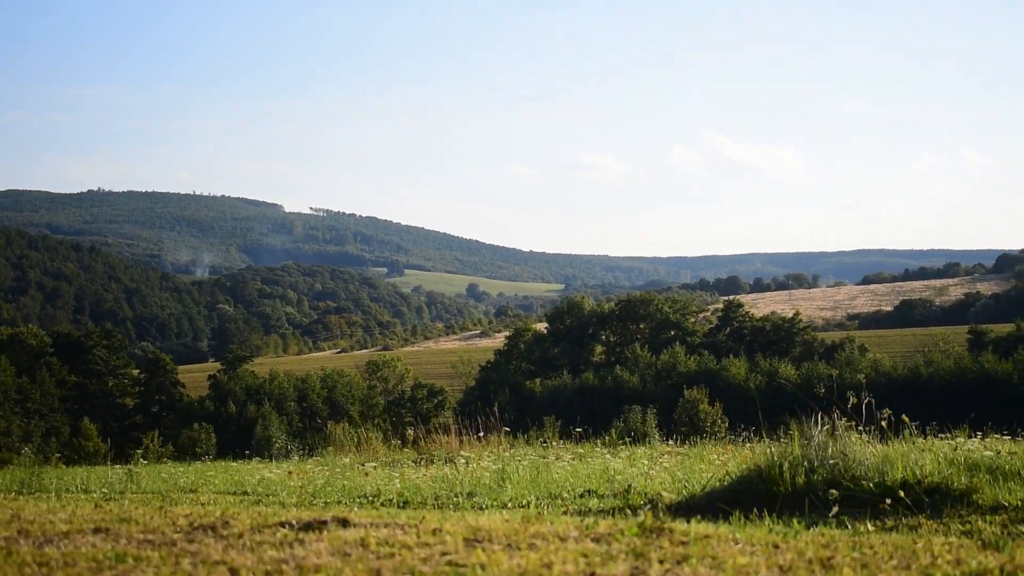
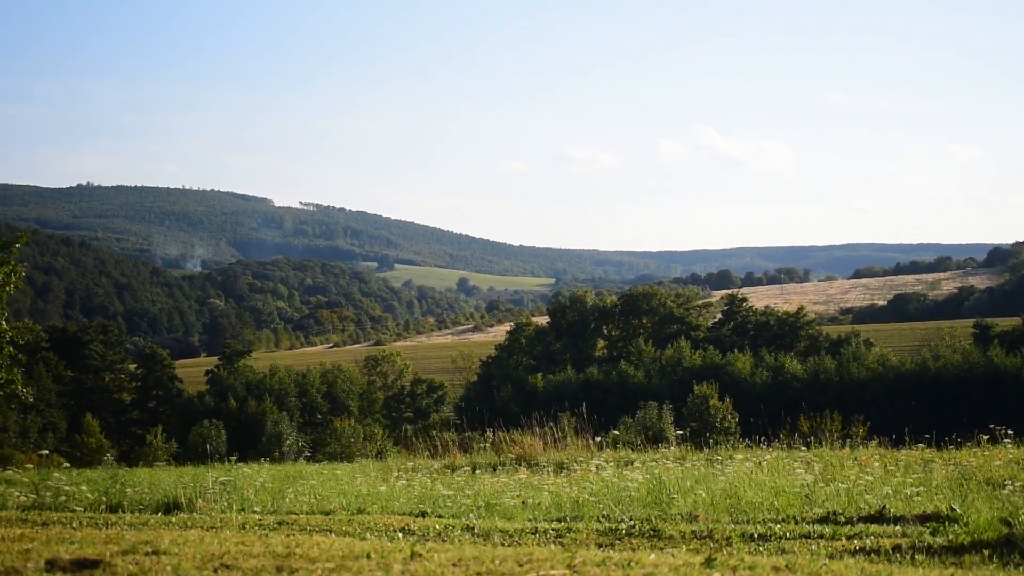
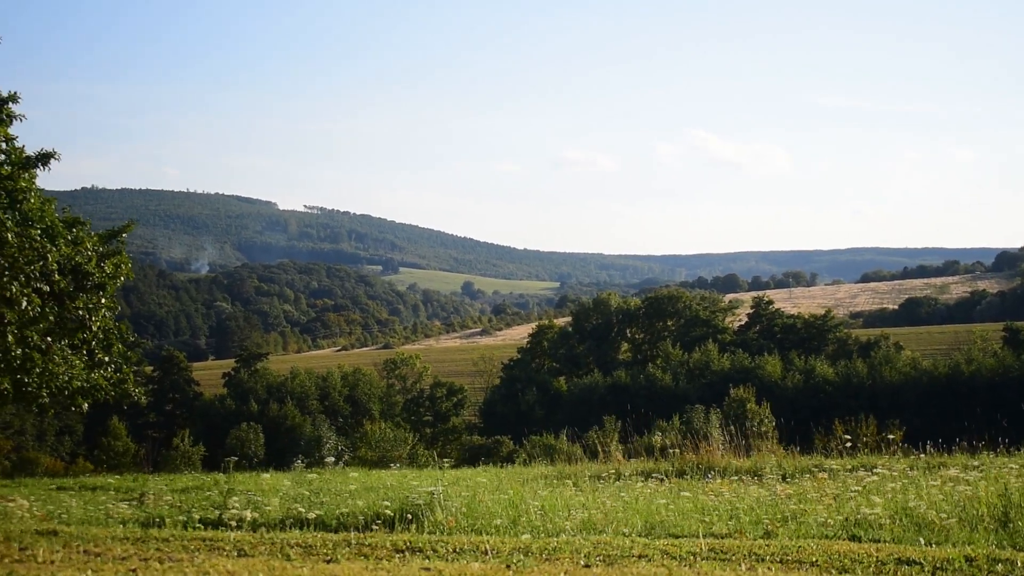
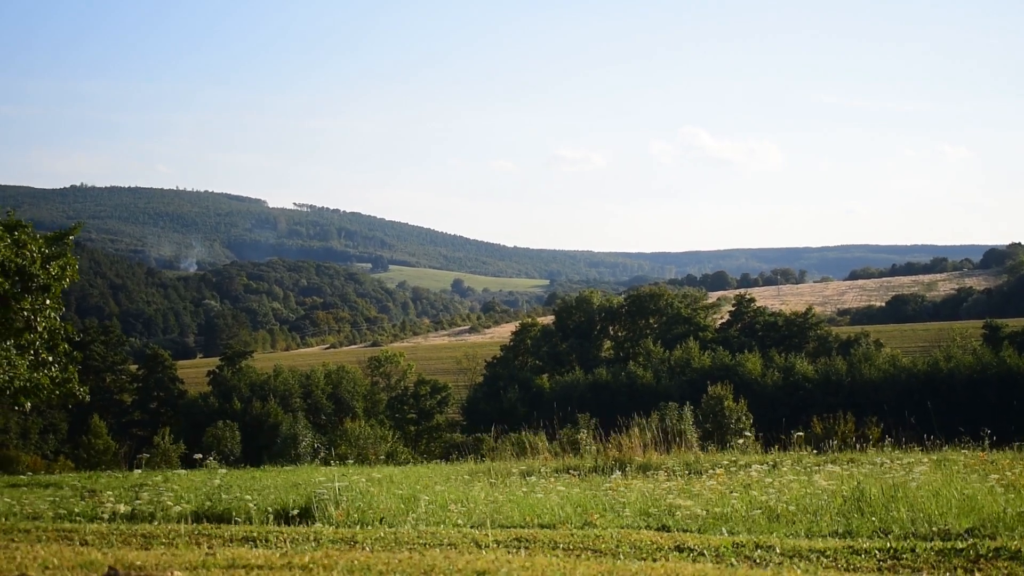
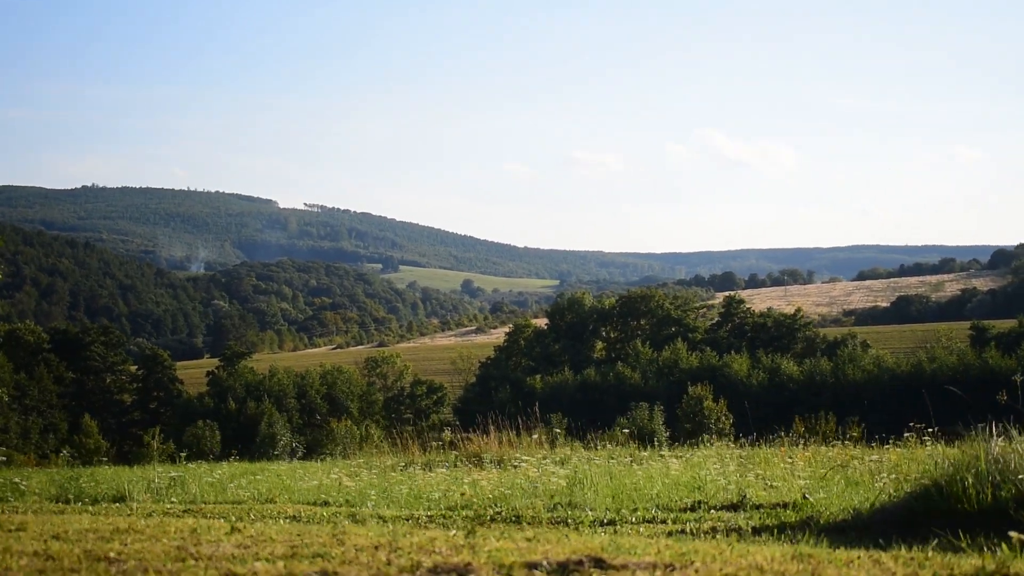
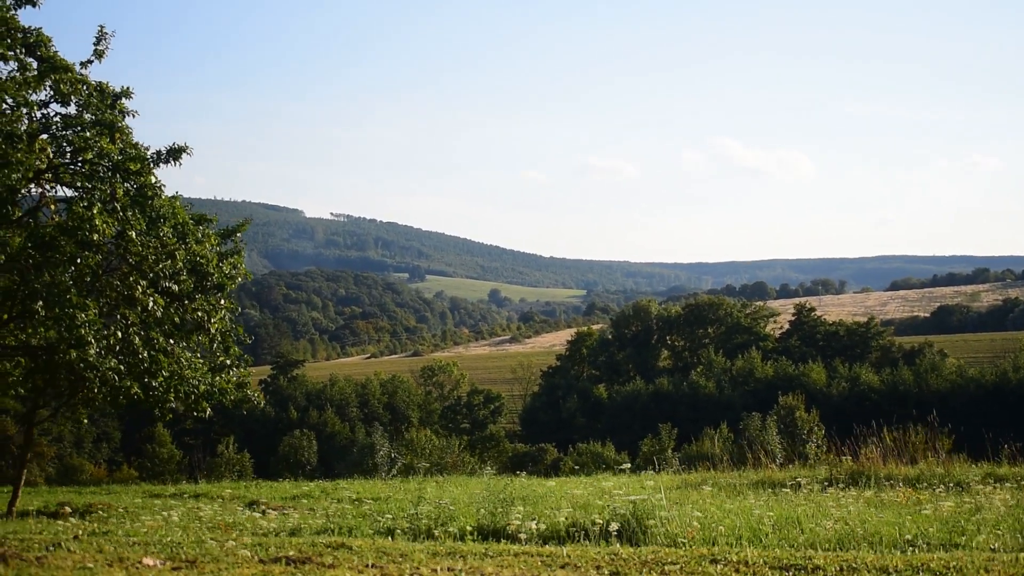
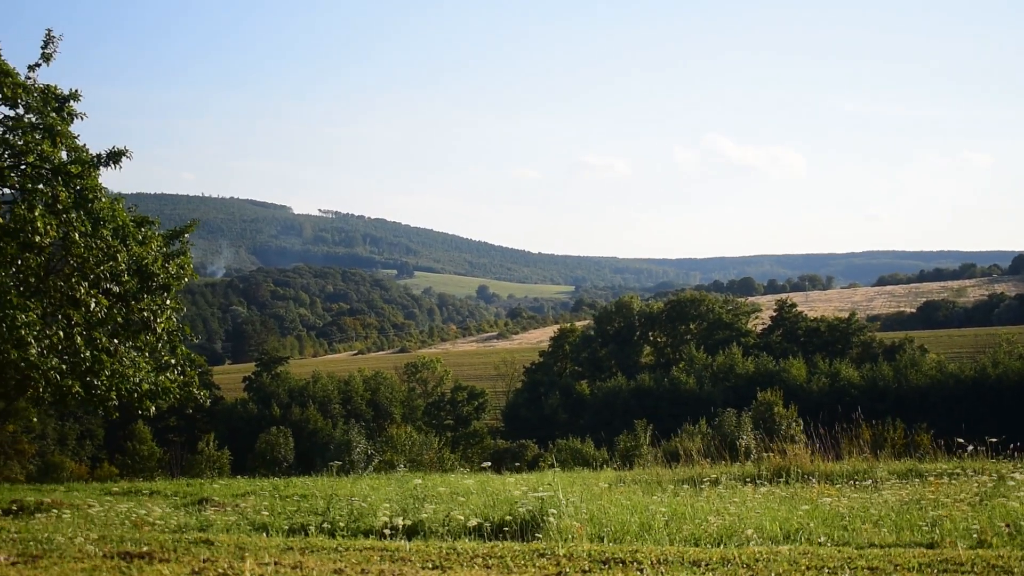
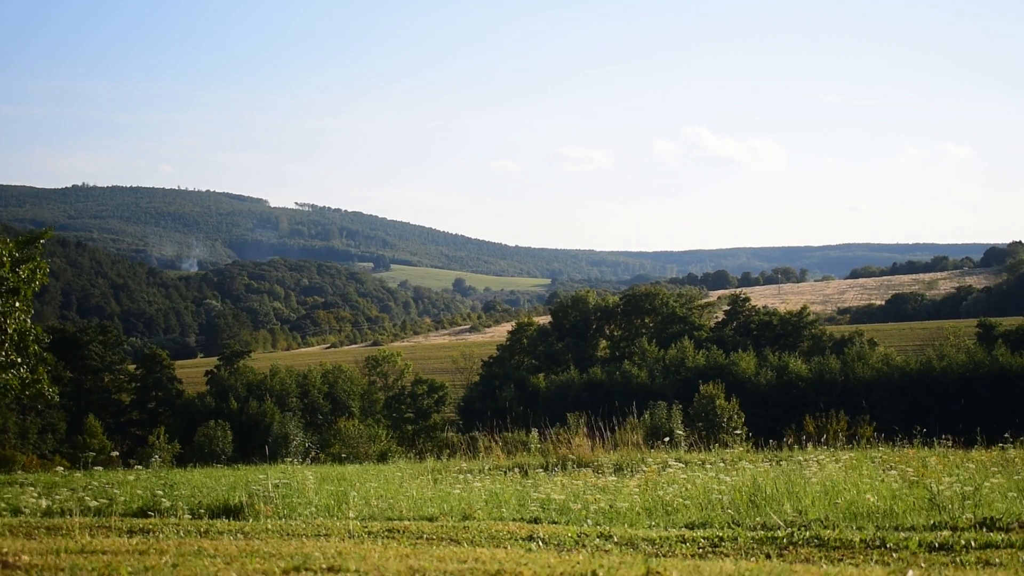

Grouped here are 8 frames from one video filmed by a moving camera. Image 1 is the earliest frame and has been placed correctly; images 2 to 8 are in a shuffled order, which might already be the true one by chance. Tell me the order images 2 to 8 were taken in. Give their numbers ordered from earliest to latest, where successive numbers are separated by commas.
5, 2, 8, 4, 3, 7, 6
